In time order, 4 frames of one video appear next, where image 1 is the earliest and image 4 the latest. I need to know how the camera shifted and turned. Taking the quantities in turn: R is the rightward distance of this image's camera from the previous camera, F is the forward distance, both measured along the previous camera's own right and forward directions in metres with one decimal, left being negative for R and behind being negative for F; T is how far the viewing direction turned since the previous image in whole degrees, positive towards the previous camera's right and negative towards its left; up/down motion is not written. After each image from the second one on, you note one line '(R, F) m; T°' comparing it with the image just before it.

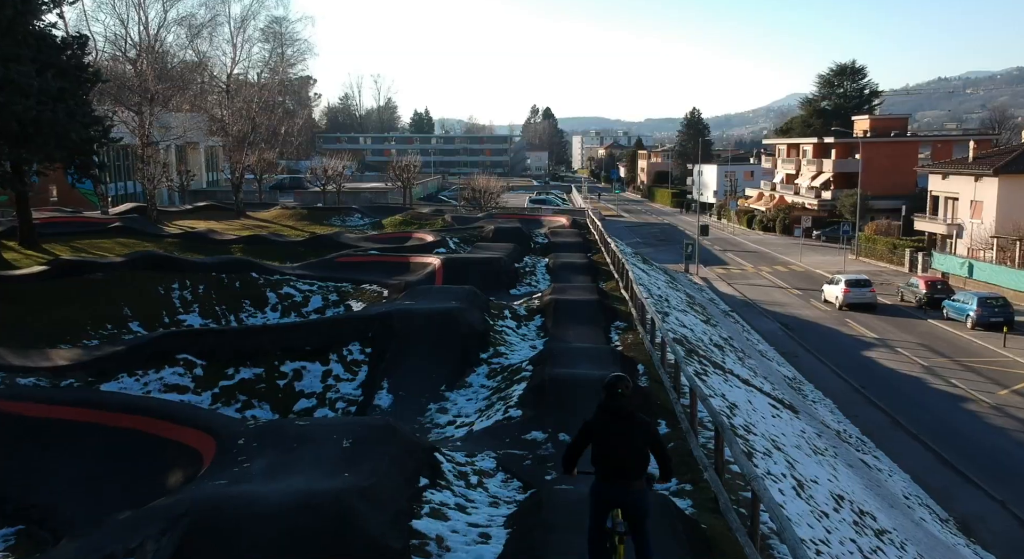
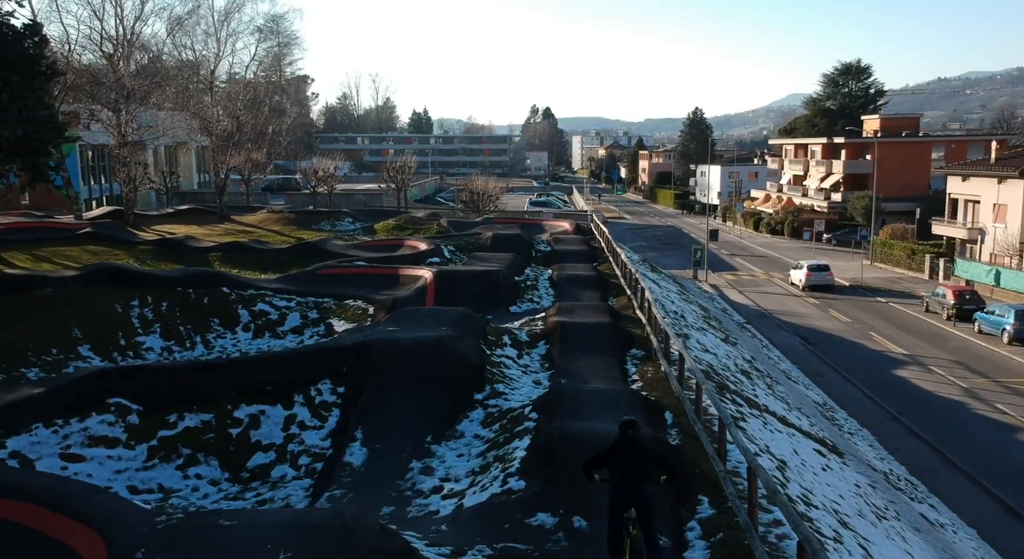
(0.0, +1.8) m; 0°
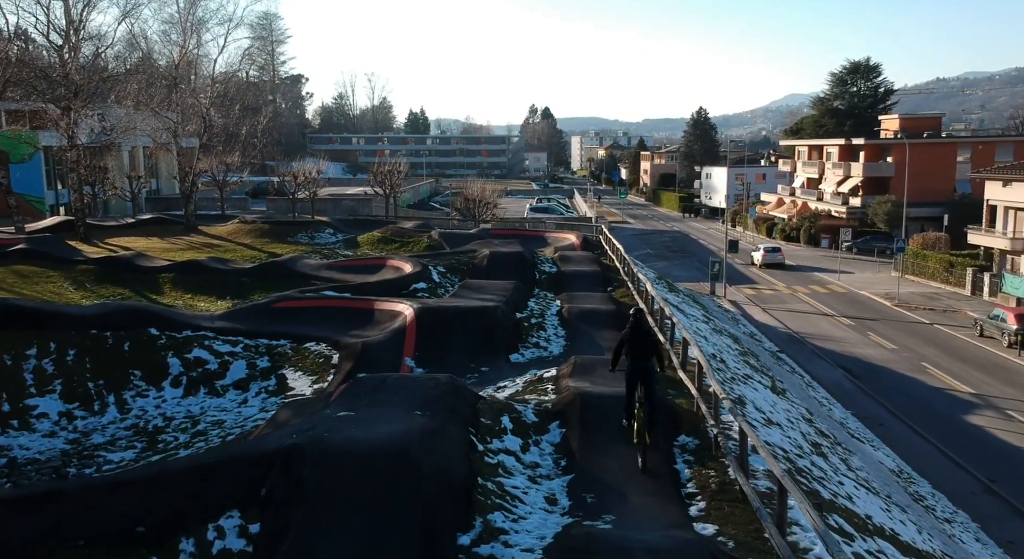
(0.0, +3.3) m; 0°
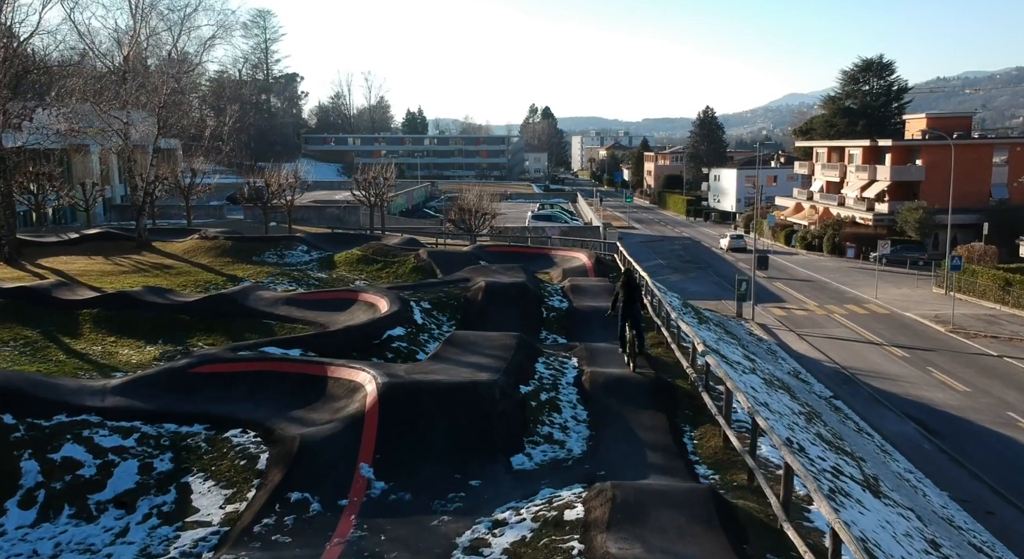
(0.0, +3.8) m; 0°
